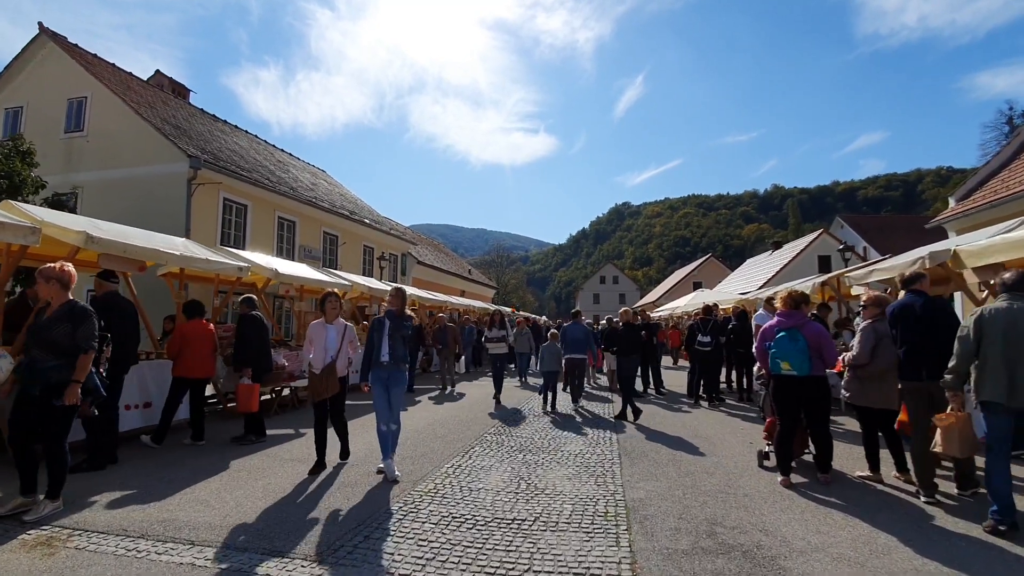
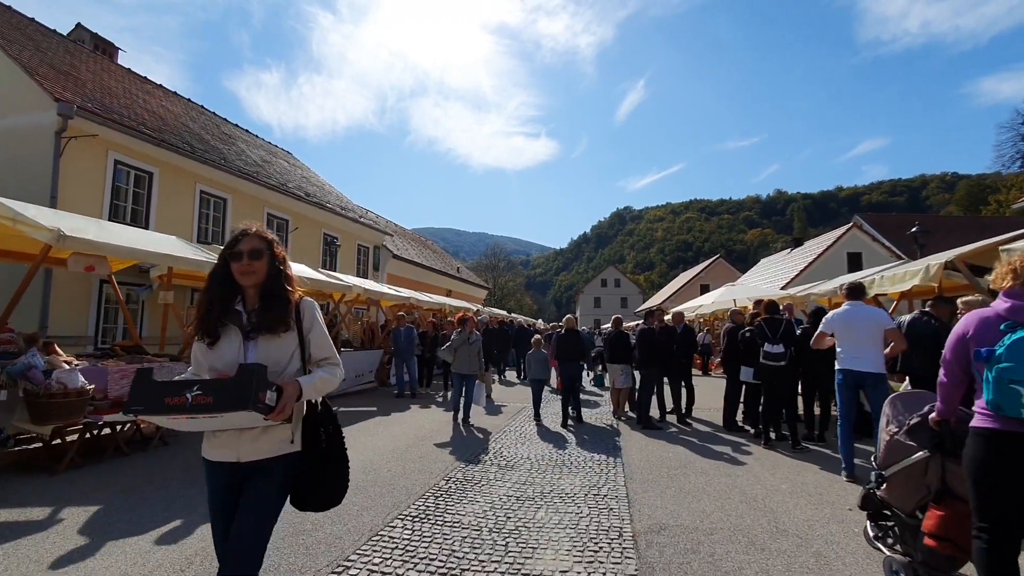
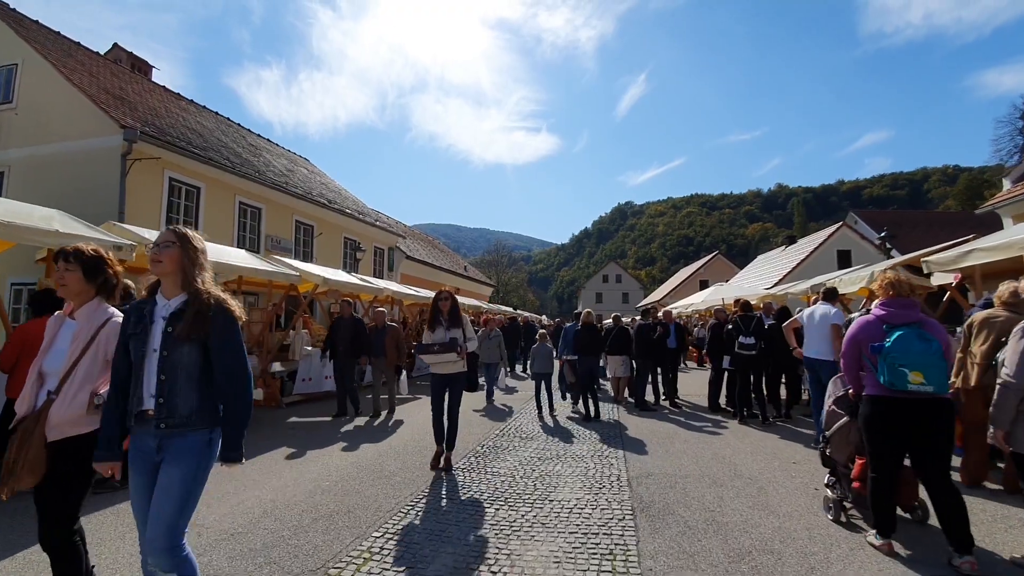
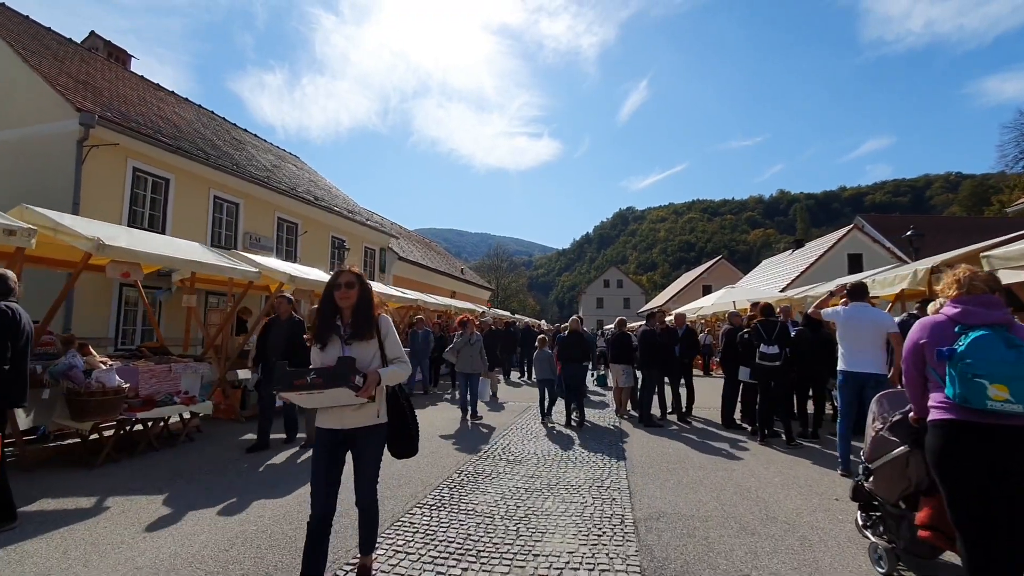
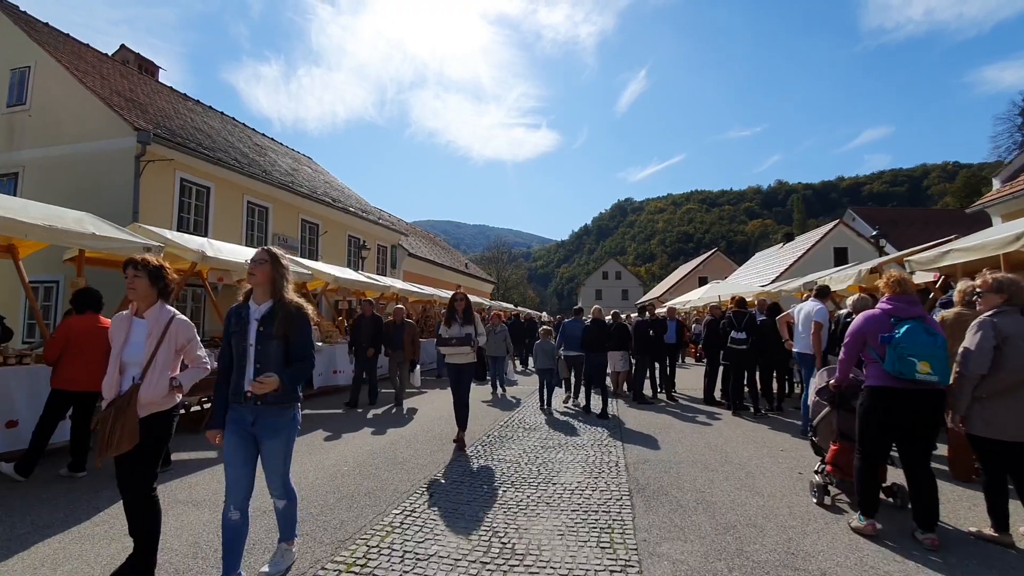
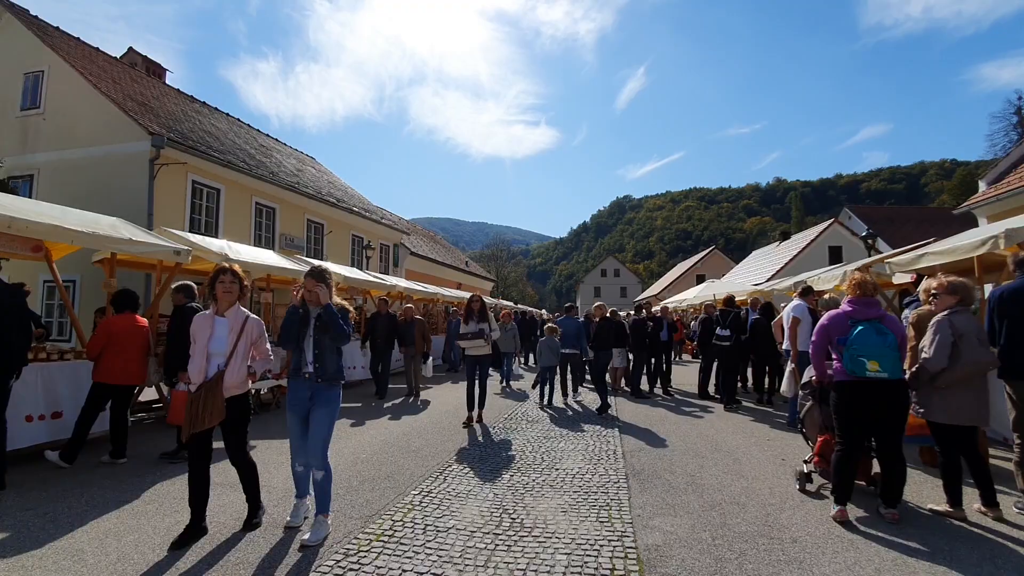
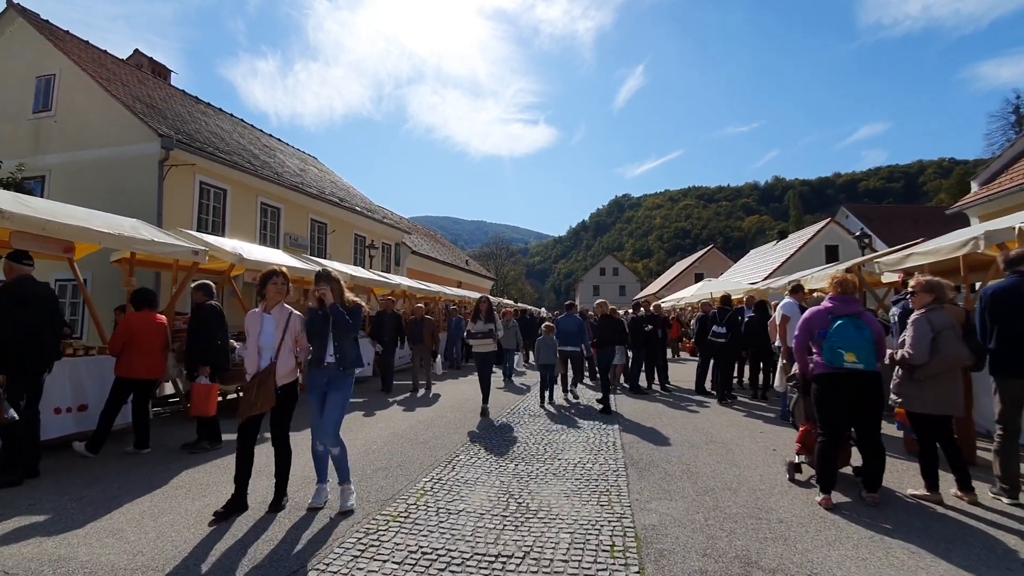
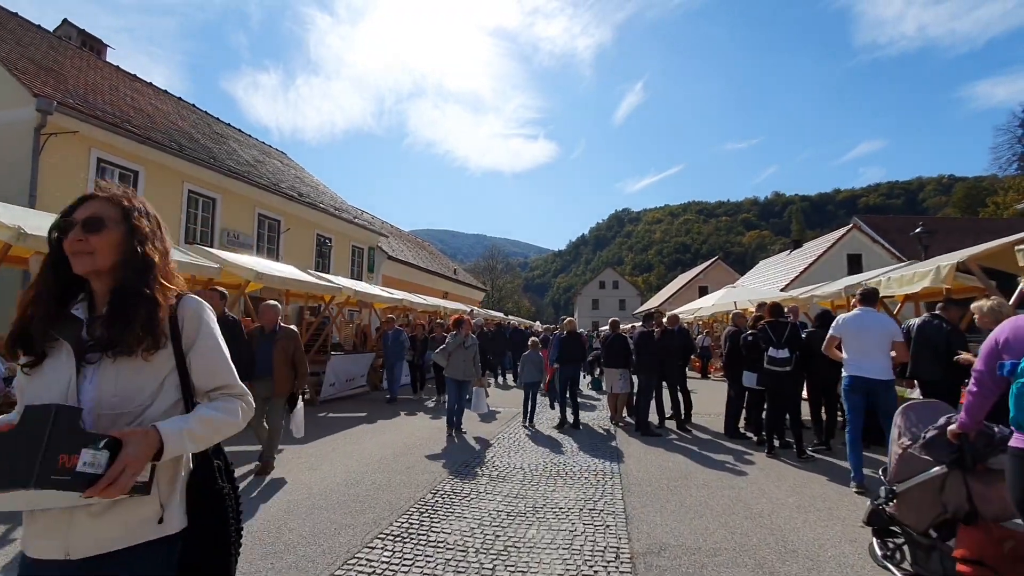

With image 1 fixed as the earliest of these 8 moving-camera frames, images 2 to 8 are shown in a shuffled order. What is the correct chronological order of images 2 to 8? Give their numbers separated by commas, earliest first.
7, 6, 5, 3, 4, 2, 8
